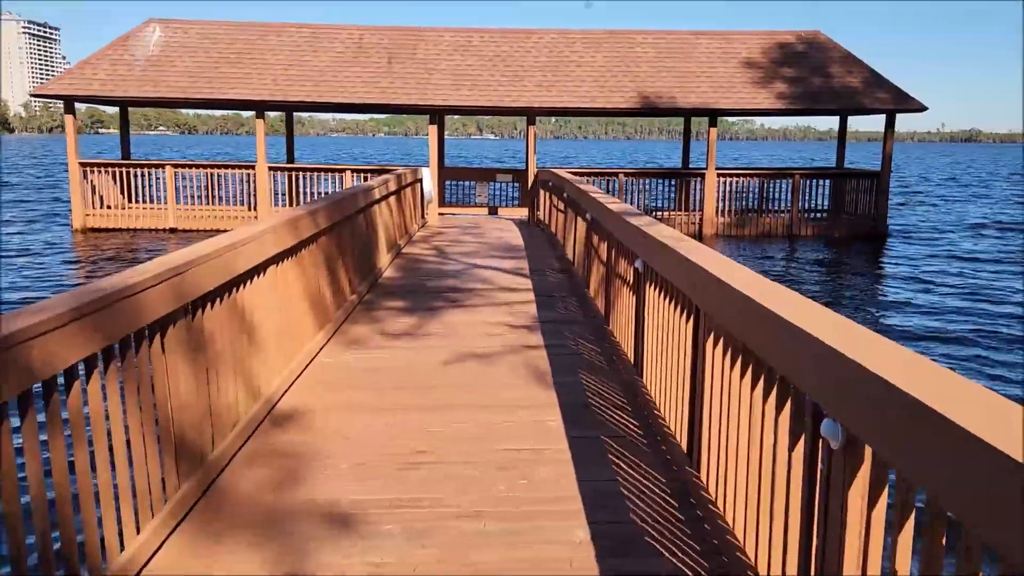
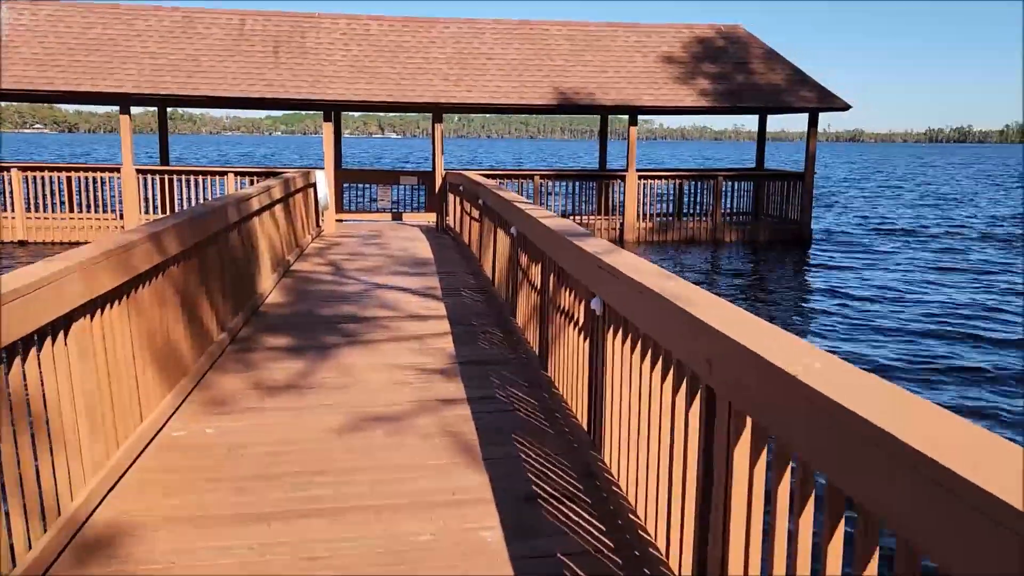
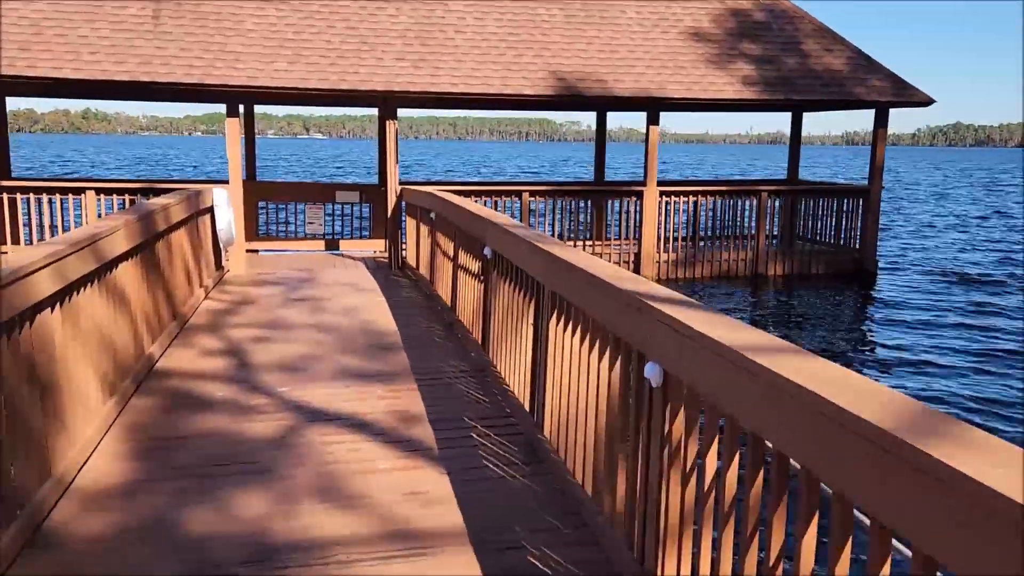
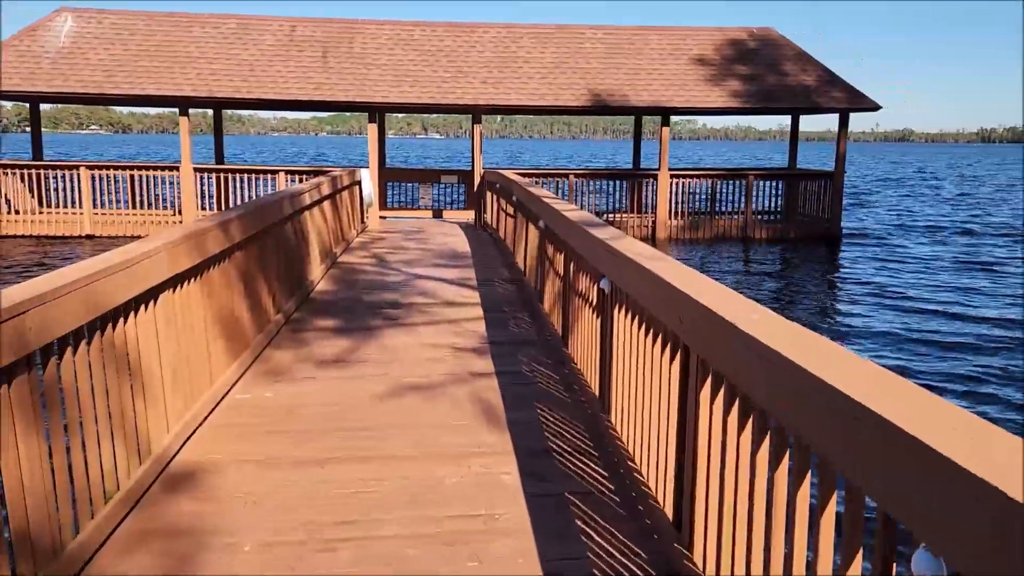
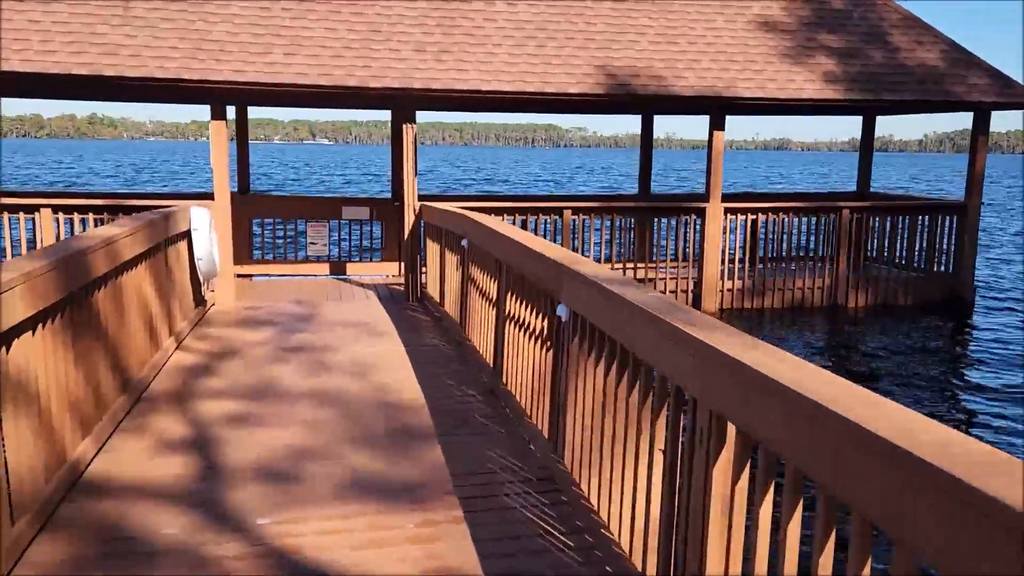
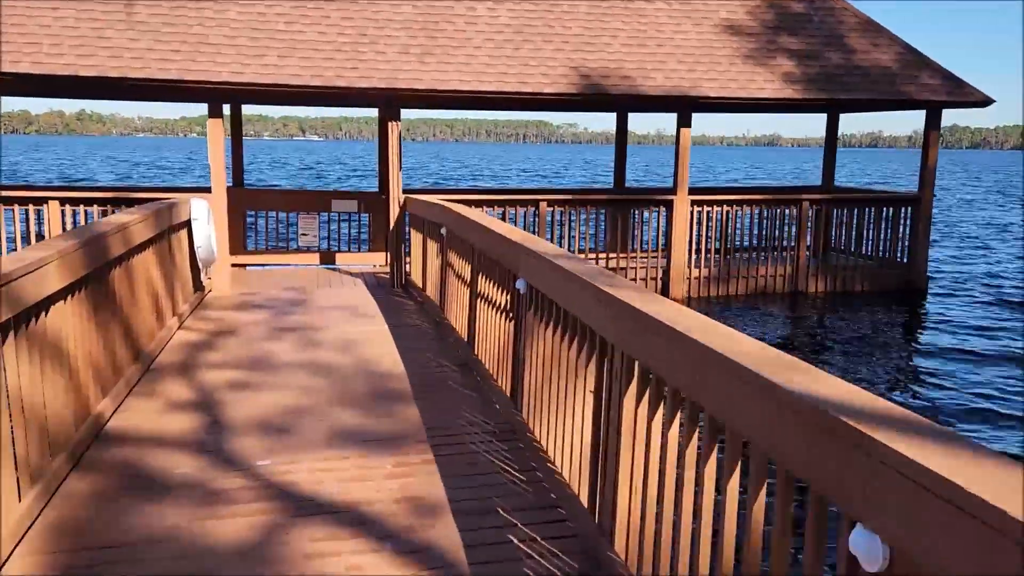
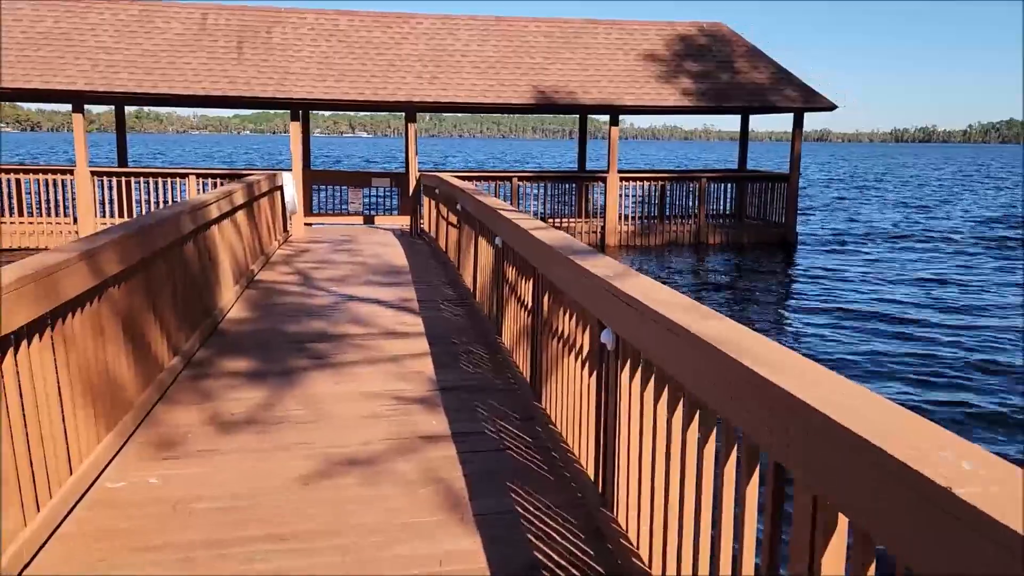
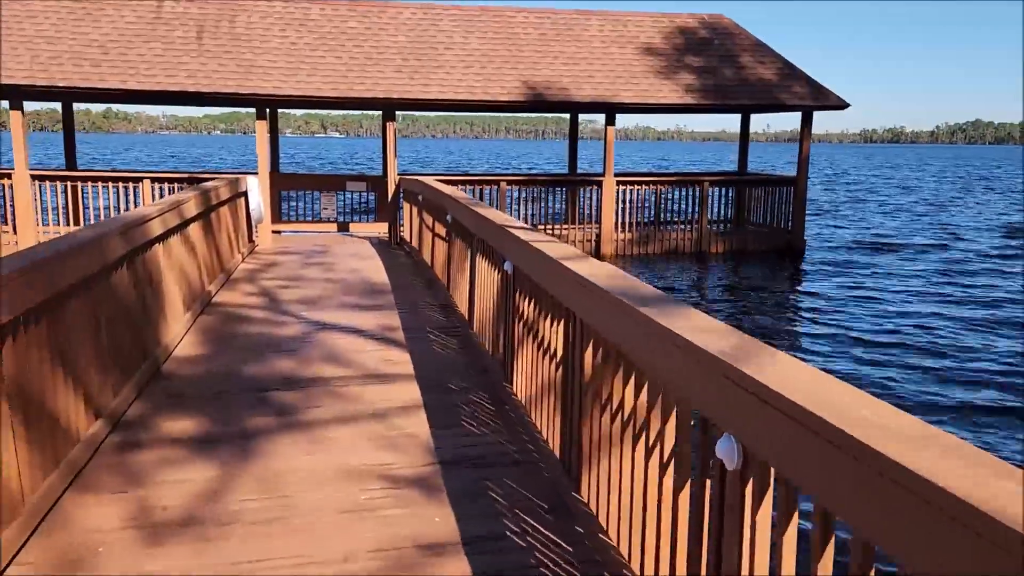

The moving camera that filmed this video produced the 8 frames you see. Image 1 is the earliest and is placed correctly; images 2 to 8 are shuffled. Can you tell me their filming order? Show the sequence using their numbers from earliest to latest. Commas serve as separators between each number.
4, 2, 7, 8, 3, 6, 5
